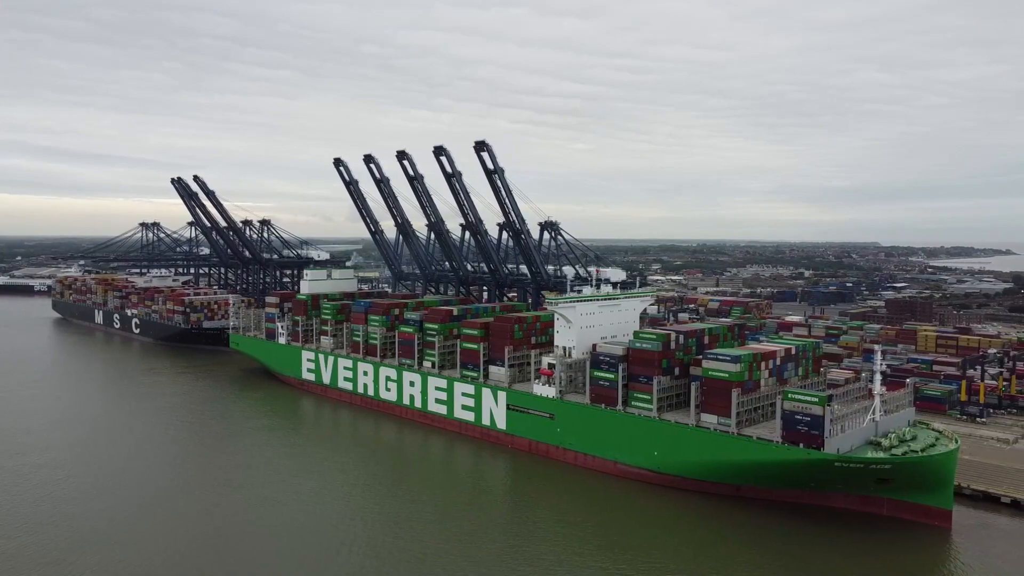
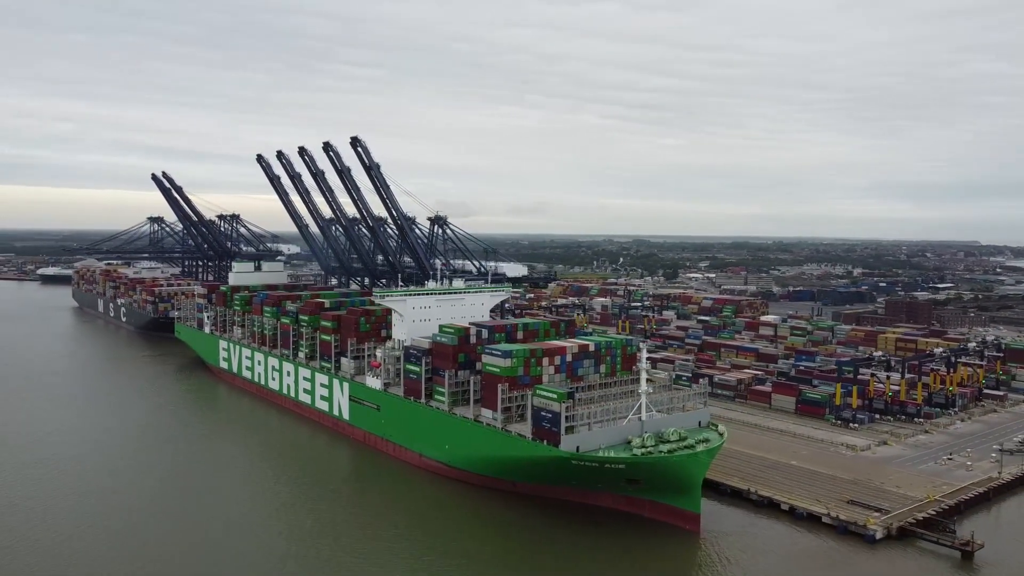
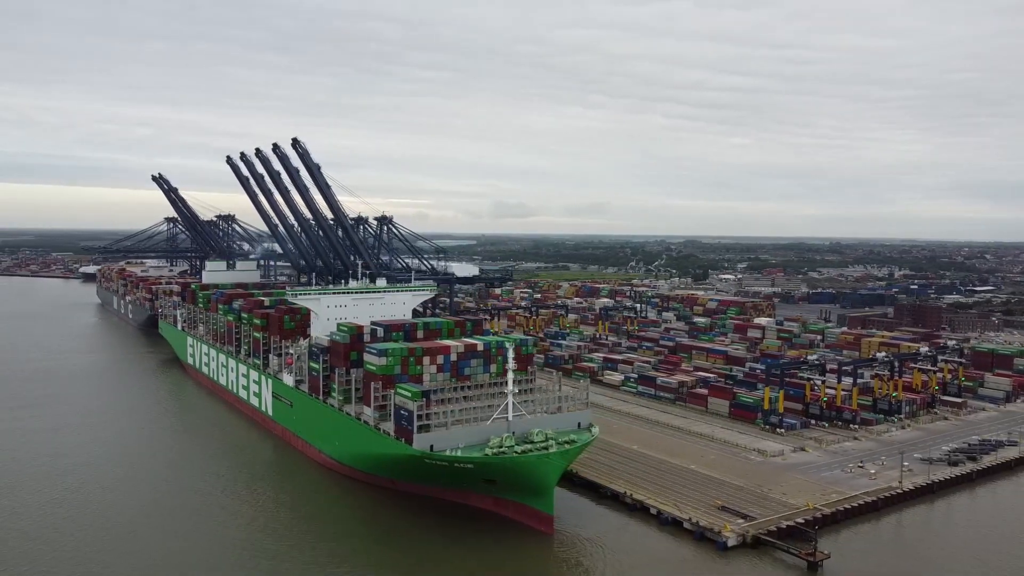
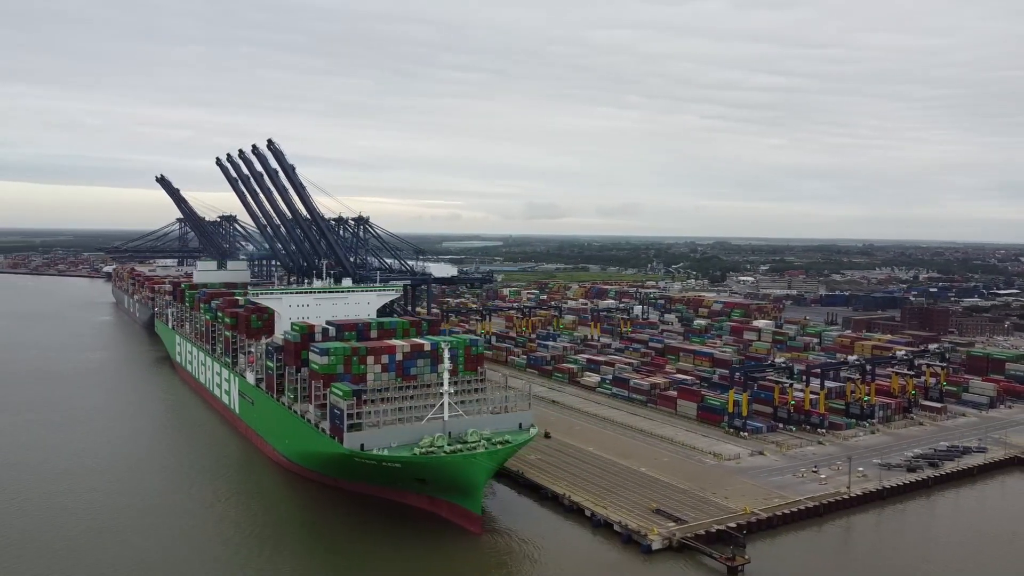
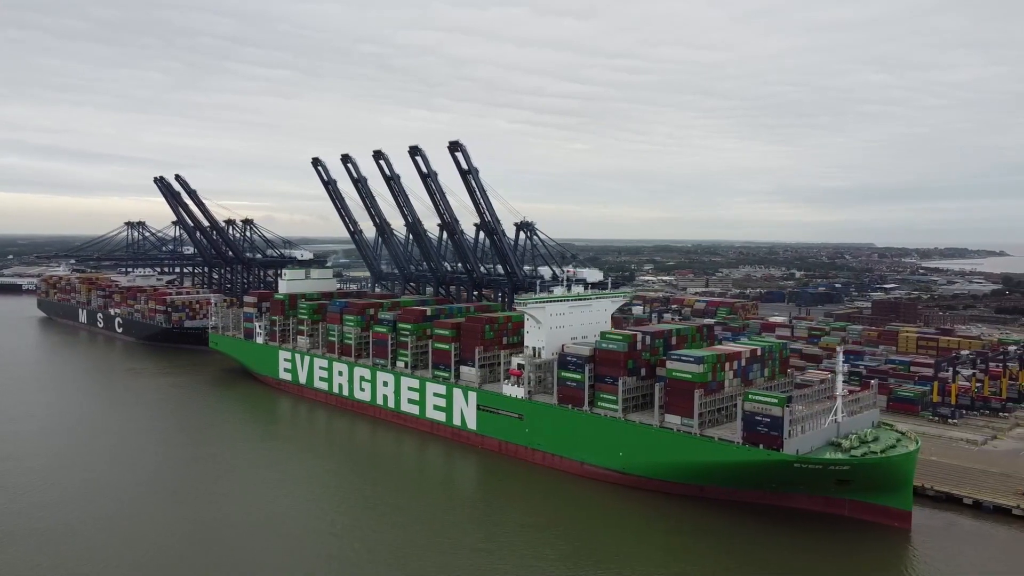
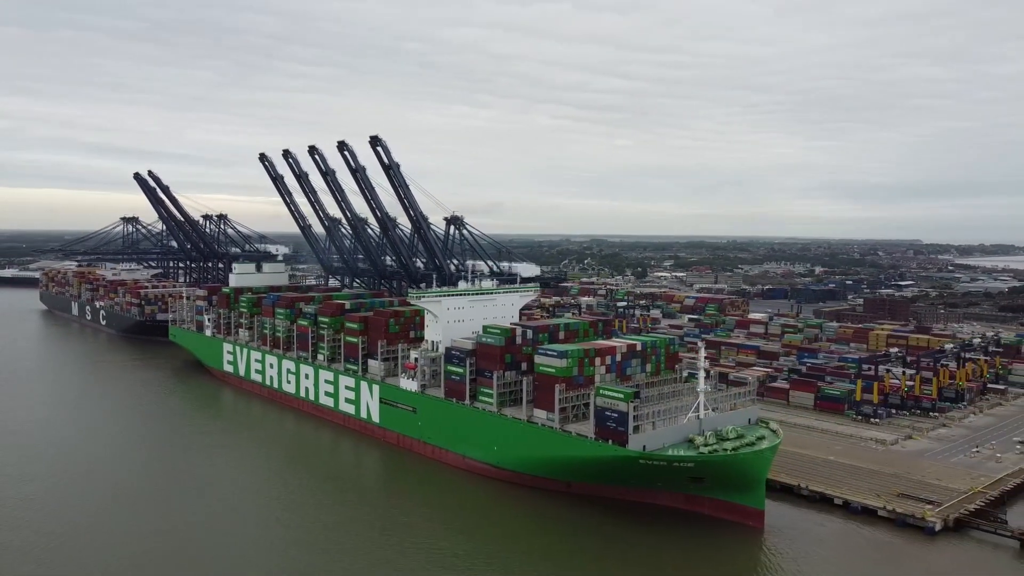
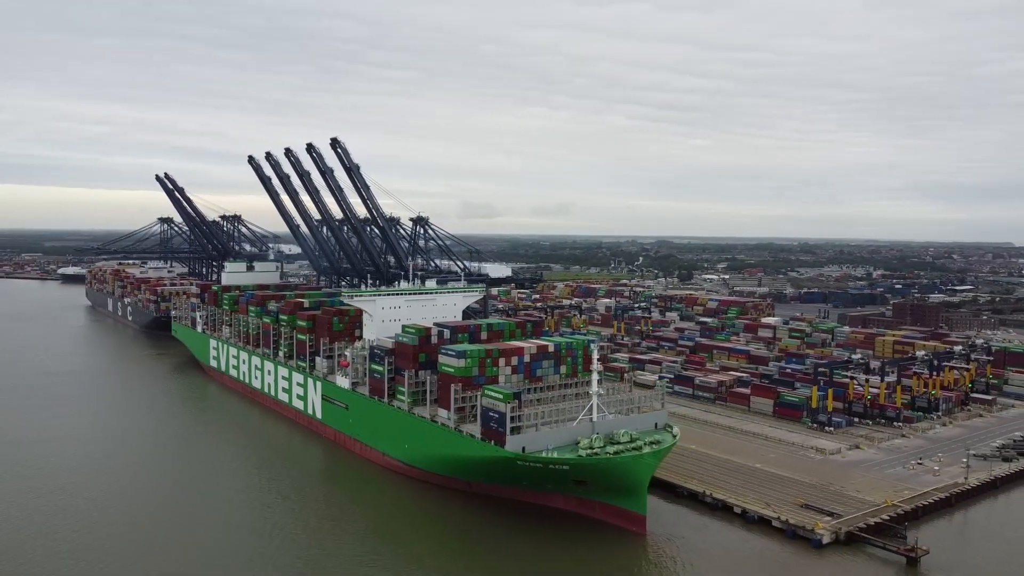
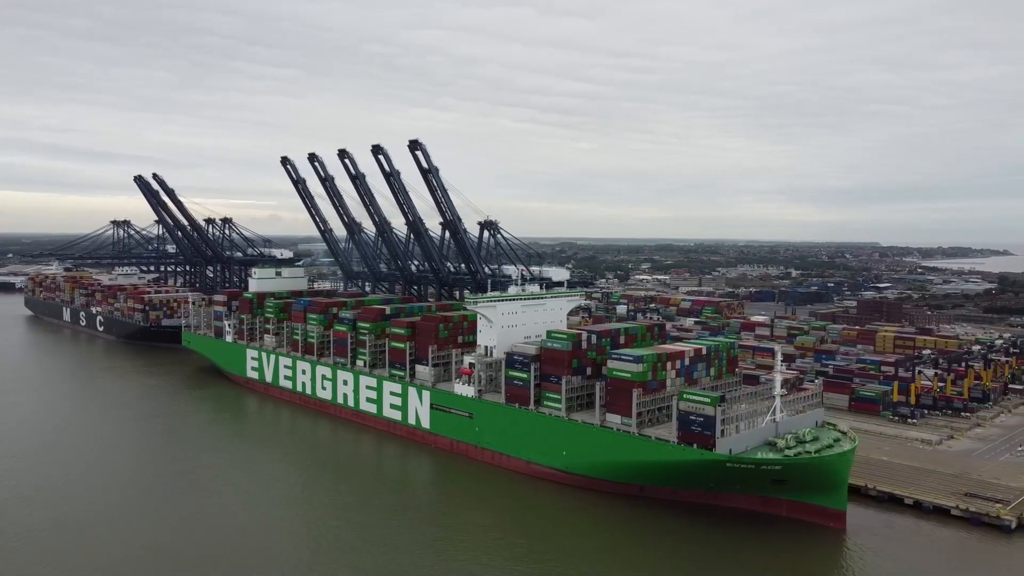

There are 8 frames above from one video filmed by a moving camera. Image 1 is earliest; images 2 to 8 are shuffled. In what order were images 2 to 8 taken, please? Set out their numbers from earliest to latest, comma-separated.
5, 8, 6, 2, 7, 3, 4
